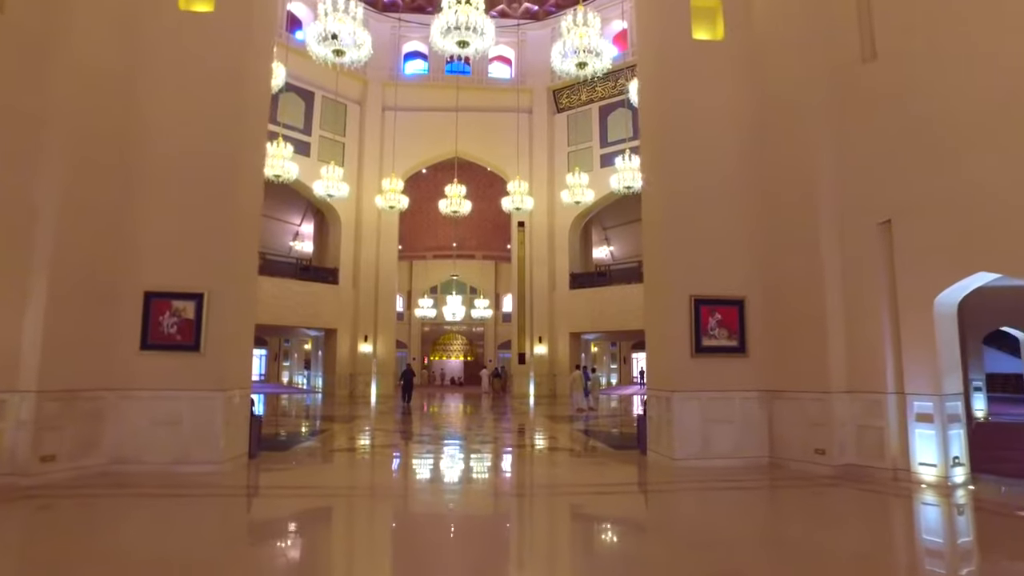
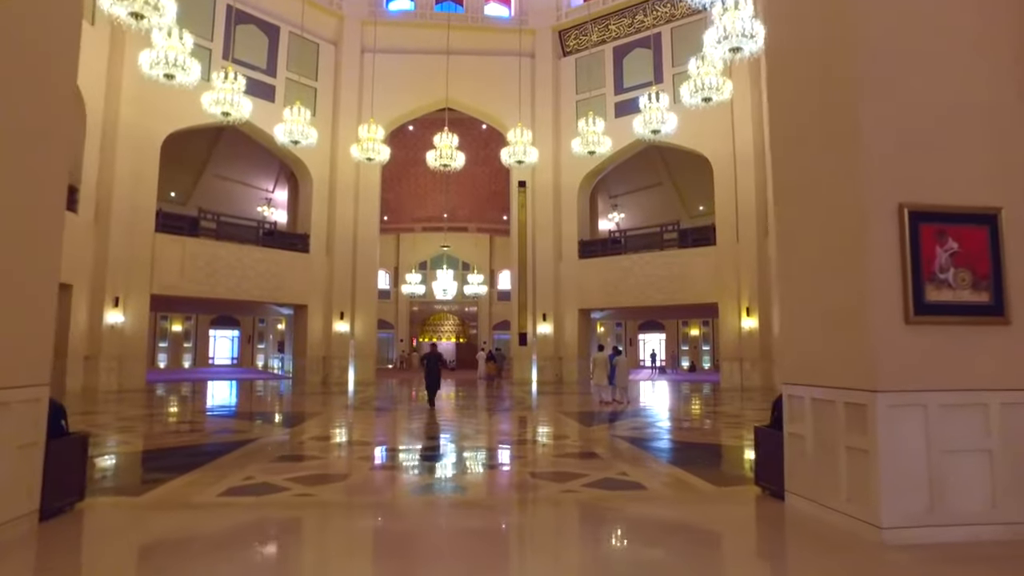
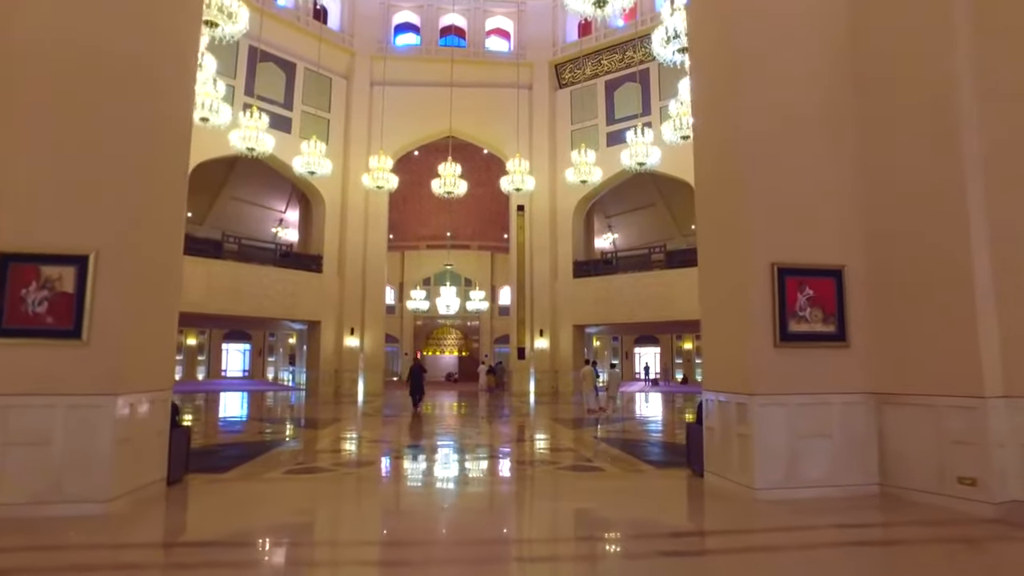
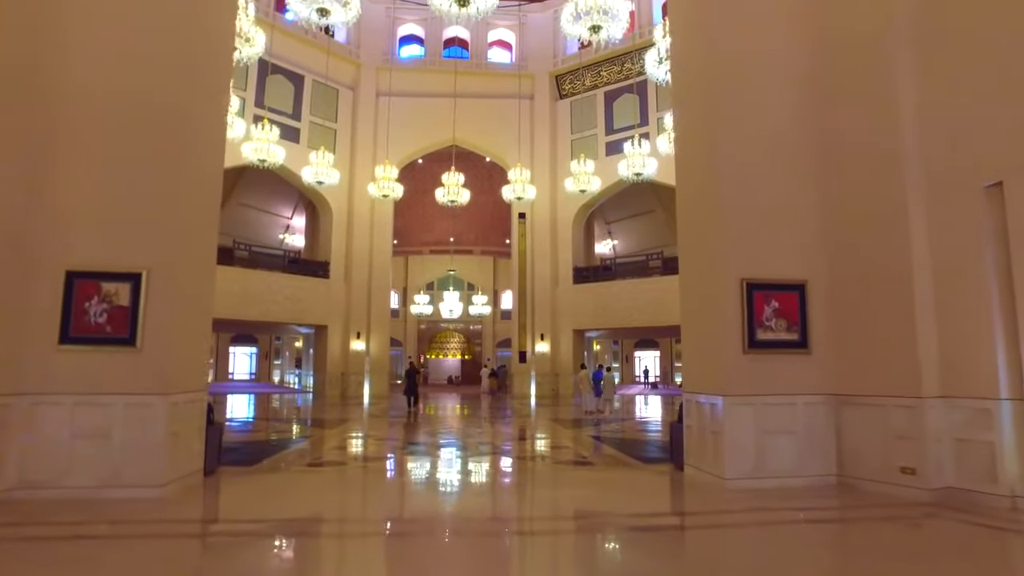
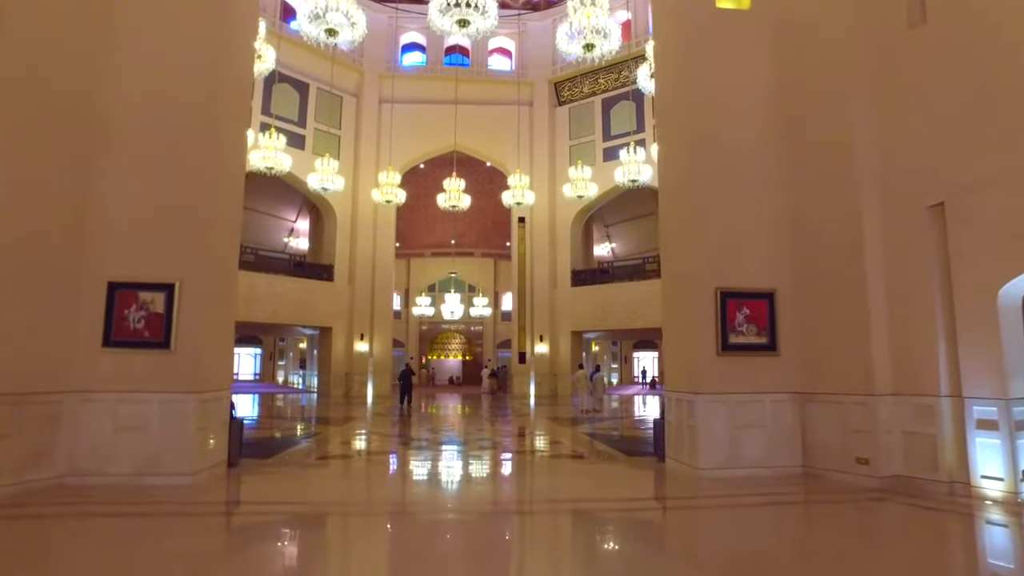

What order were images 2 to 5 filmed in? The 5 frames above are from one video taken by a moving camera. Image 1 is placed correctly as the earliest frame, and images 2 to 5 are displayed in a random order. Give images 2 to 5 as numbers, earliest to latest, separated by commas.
5, 4, 3, 2
